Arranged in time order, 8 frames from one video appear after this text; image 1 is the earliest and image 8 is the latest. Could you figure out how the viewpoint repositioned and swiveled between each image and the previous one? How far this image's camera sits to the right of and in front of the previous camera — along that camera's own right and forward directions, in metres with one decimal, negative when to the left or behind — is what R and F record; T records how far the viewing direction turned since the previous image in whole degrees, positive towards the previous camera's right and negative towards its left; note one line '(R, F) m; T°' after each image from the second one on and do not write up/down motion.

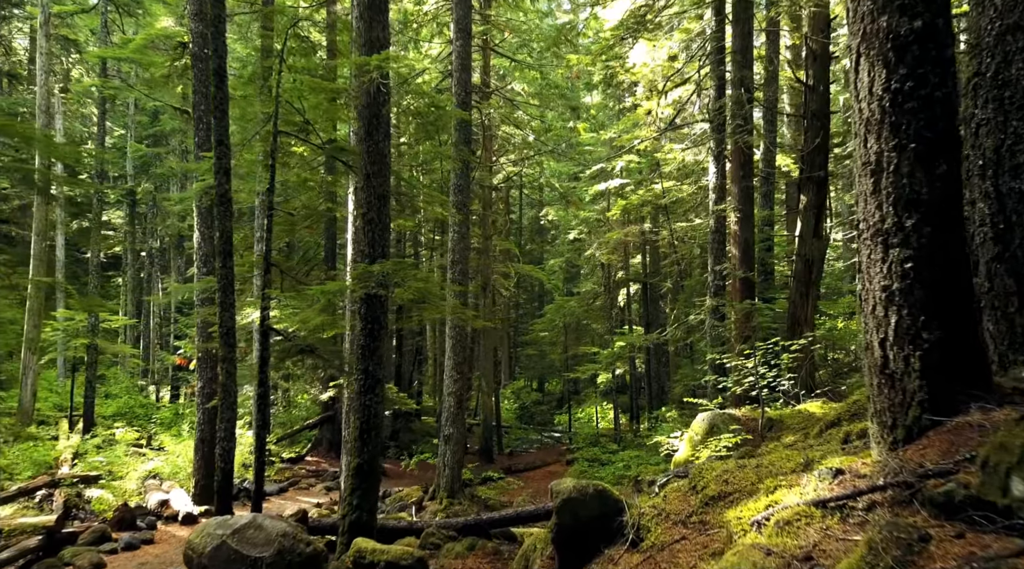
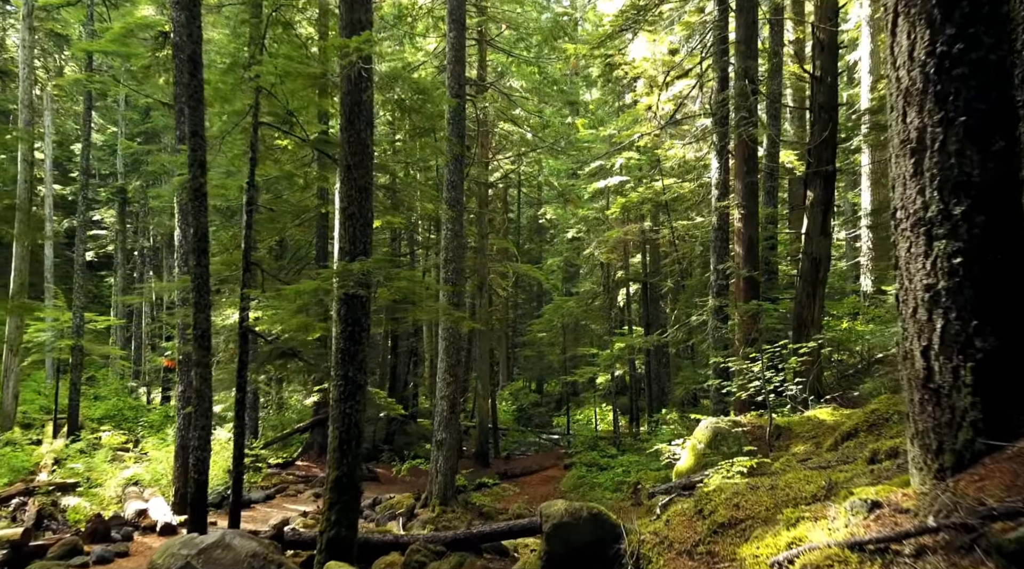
(+0.1, +0.6) m; 0°
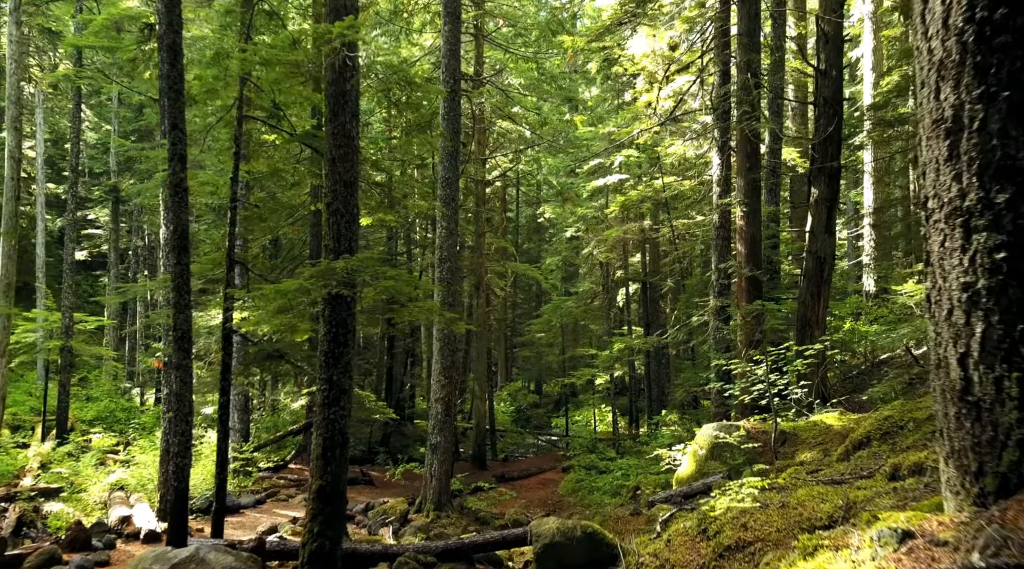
(+0.1, +0.4) m; 0°
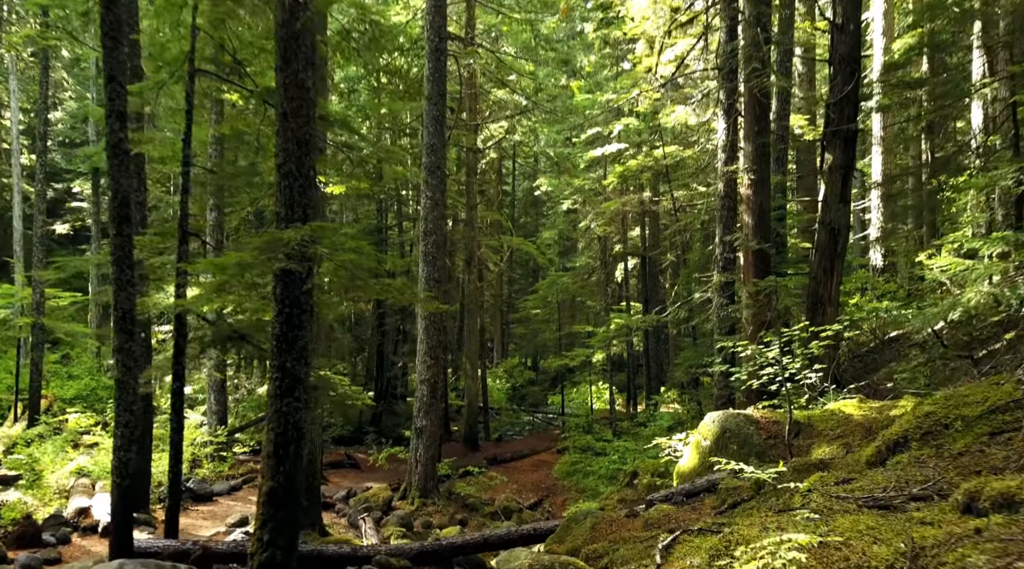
(+0.2, +1.1) m; 0°
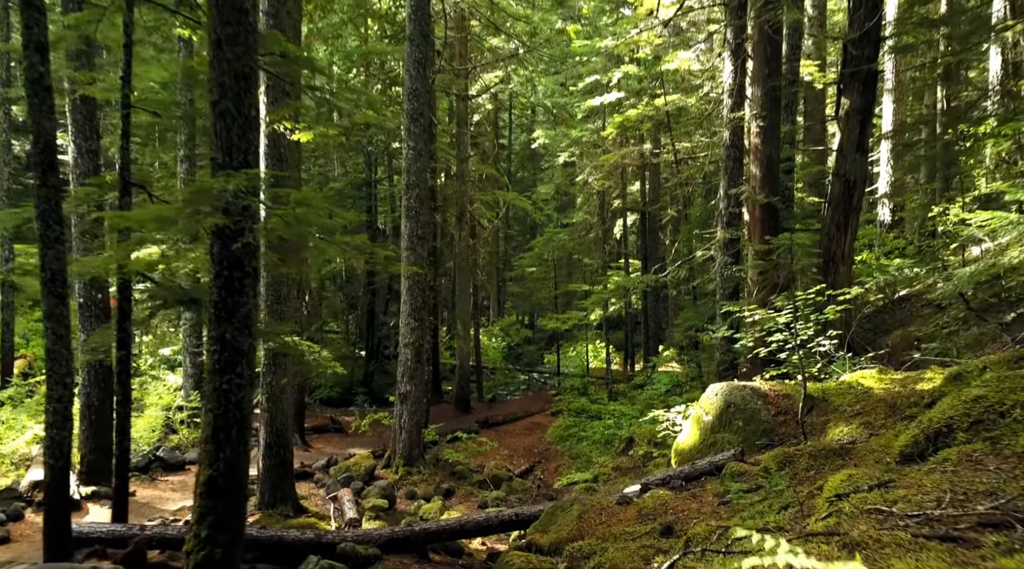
(+0.2, +1.0) m; 0°
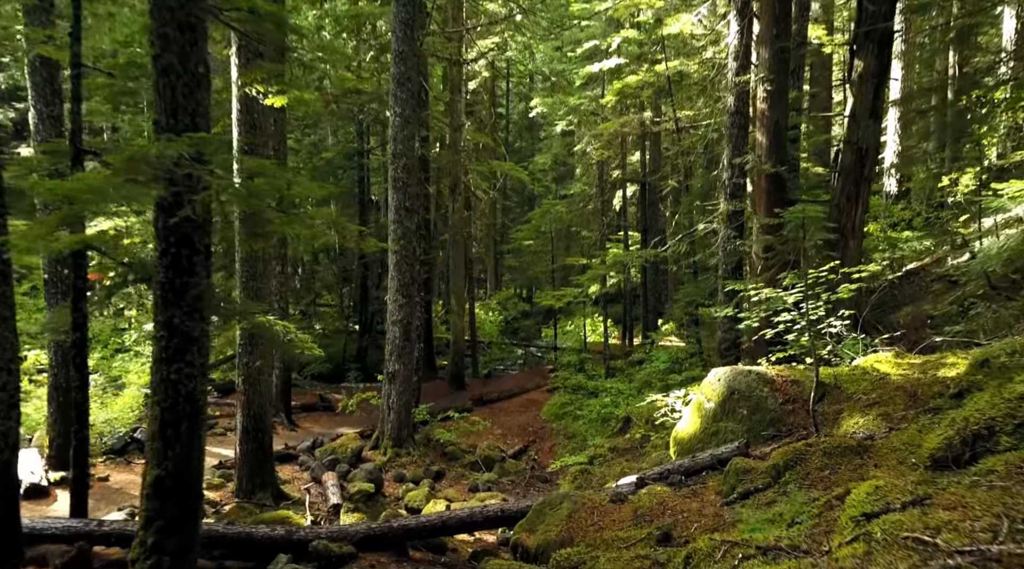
(+0.1, +0.7) m; 0°
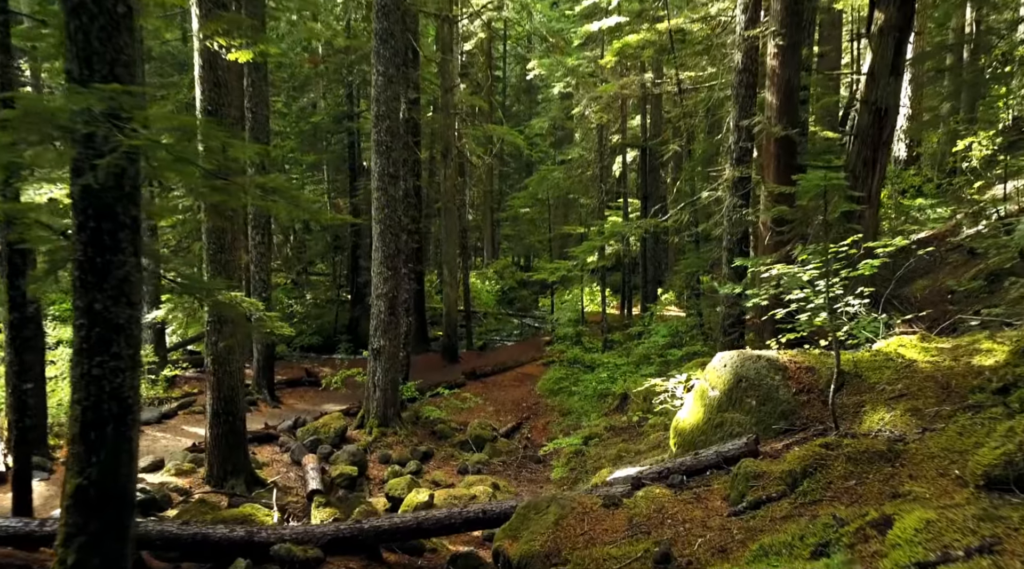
(+0.1, +0.8) m; 0°
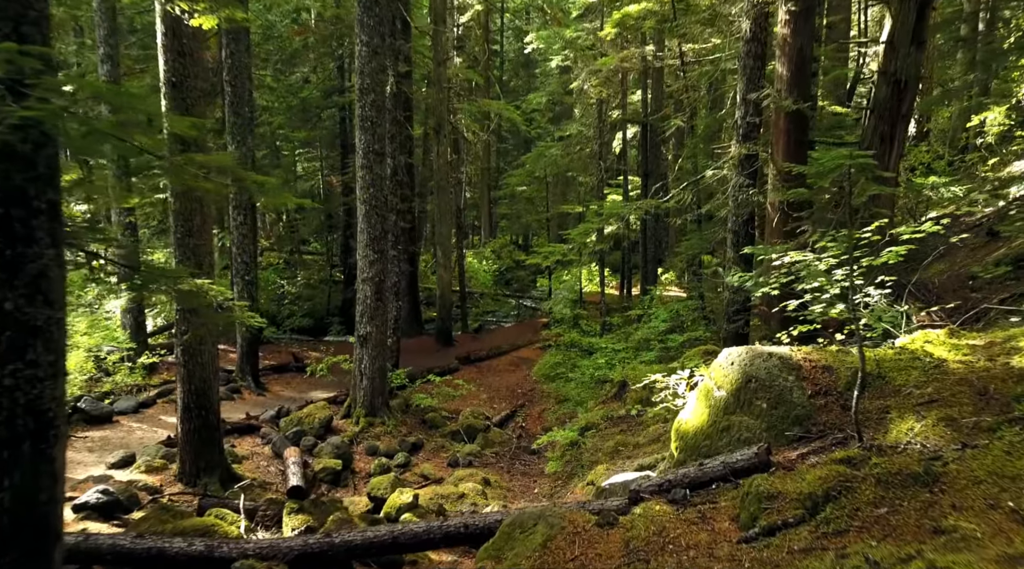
(+0.1, +0.7) m; 0°
